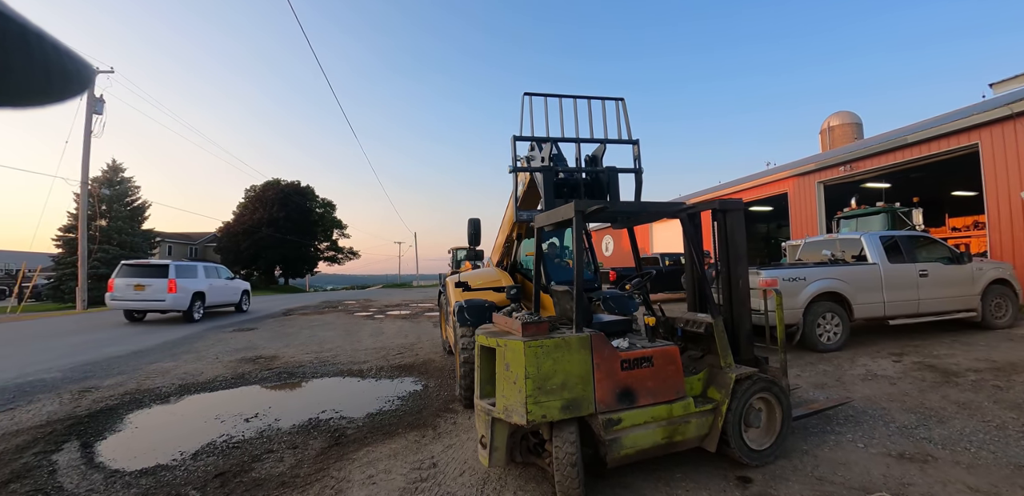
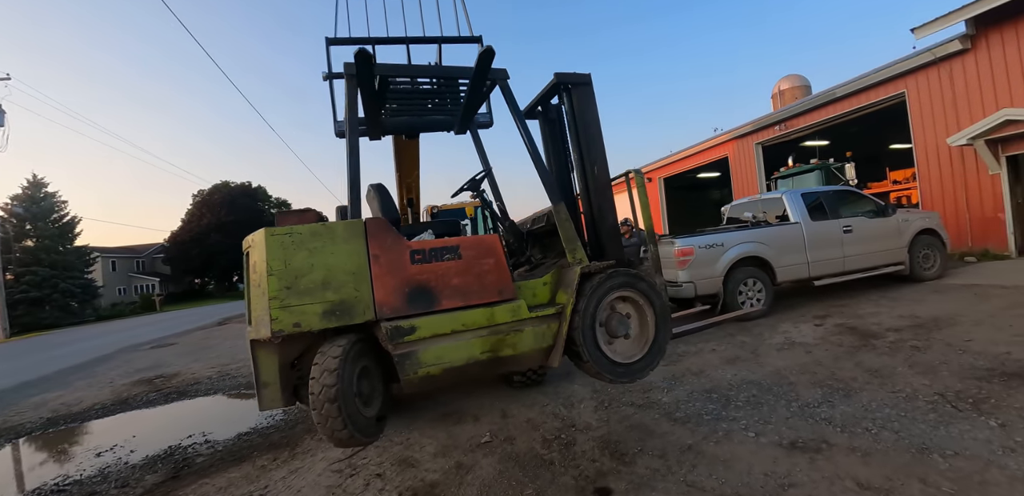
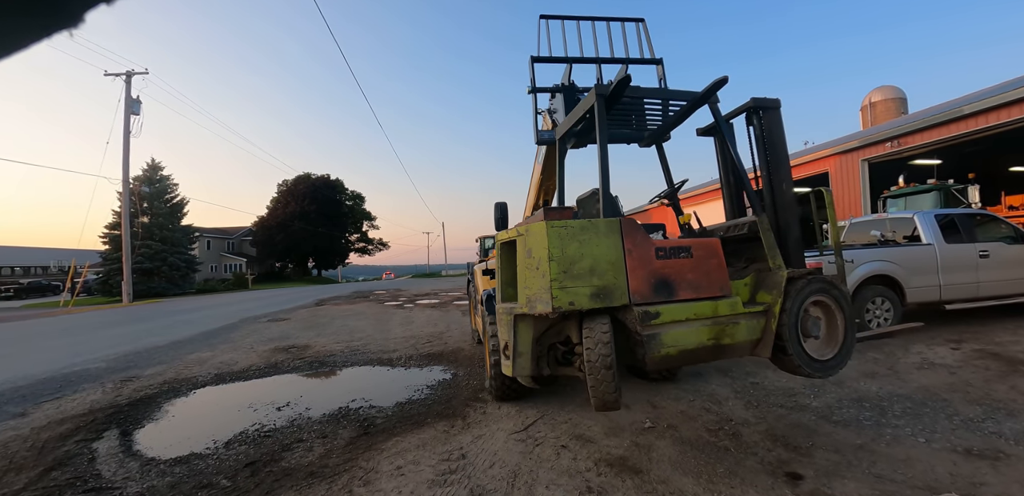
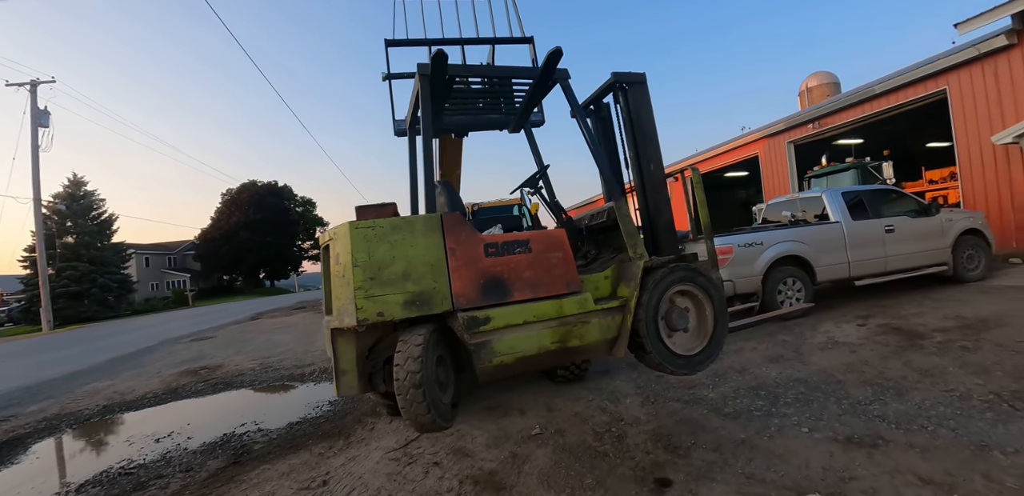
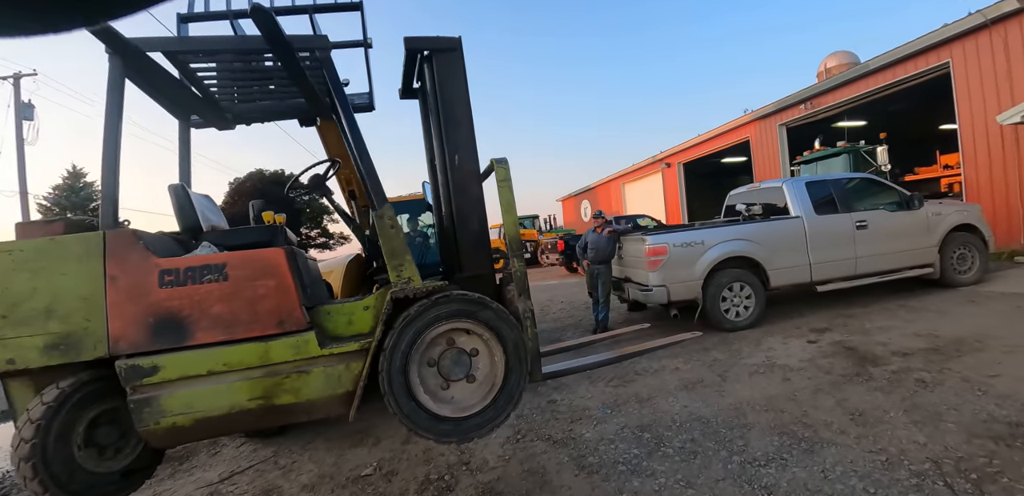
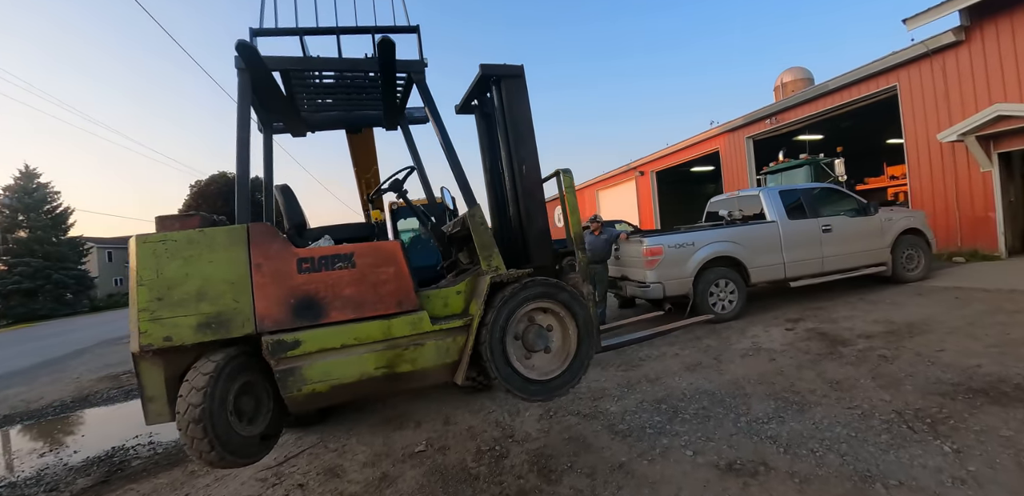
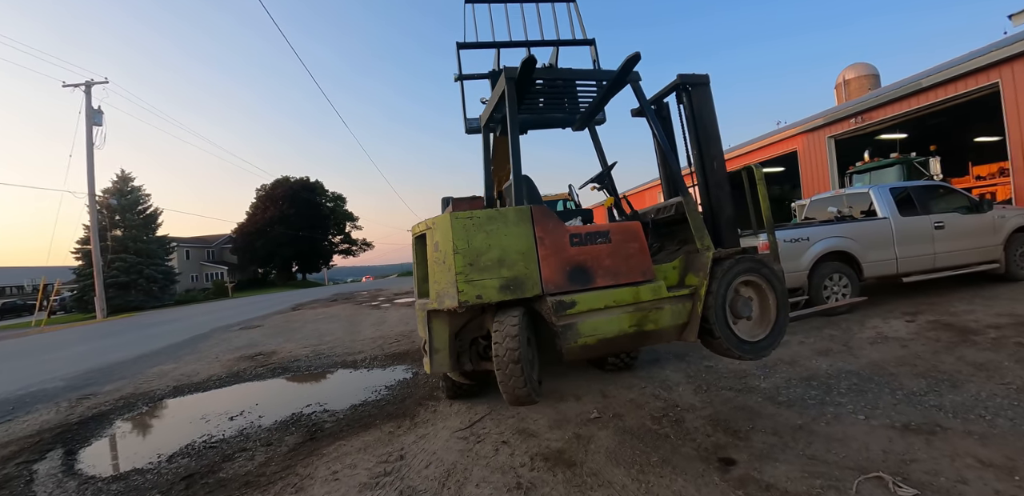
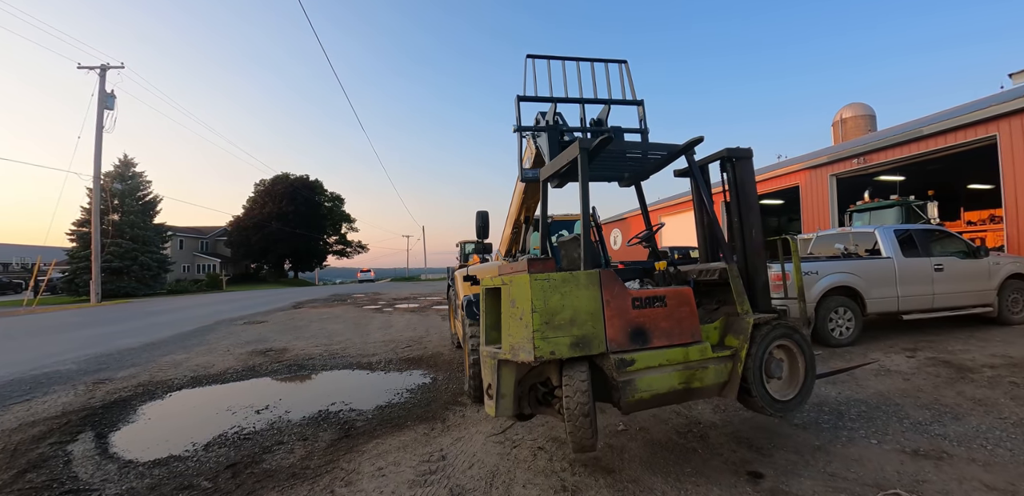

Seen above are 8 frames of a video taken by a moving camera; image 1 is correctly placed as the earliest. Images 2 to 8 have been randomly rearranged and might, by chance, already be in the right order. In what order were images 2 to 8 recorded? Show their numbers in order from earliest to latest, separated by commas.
8, 3, 7, 4, 2, 6, 5
